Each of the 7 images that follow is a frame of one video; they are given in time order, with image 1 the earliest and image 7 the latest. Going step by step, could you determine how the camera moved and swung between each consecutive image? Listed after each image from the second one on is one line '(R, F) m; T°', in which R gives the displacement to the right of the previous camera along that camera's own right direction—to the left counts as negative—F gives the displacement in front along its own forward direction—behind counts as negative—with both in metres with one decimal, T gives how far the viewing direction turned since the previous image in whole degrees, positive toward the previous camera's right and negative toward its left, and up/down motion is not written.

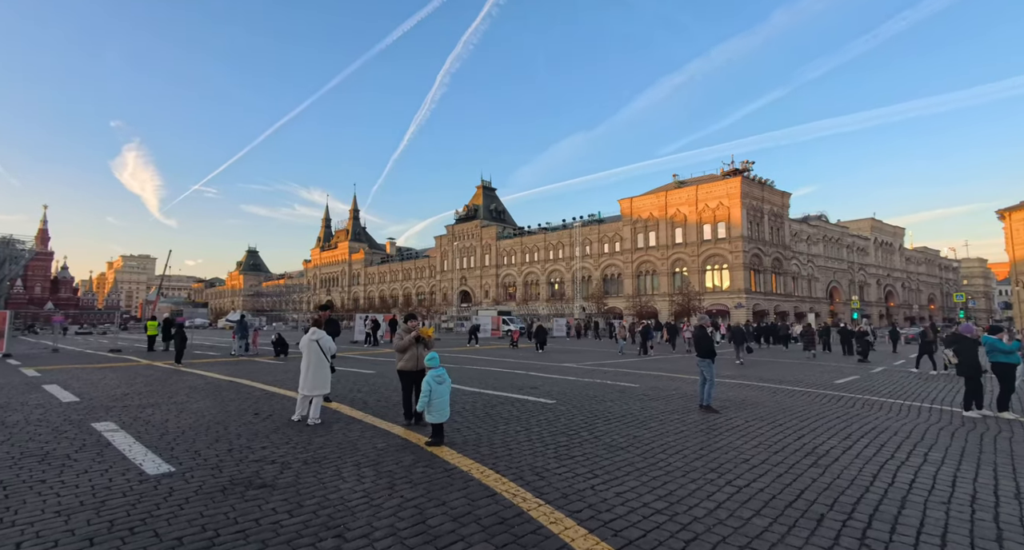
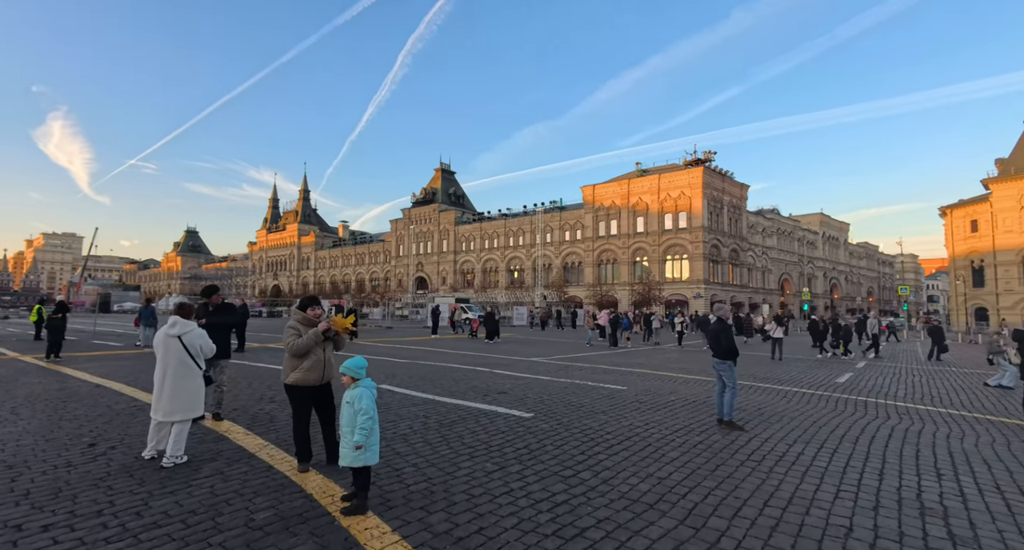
(-0.1, +2.5) m; +5°
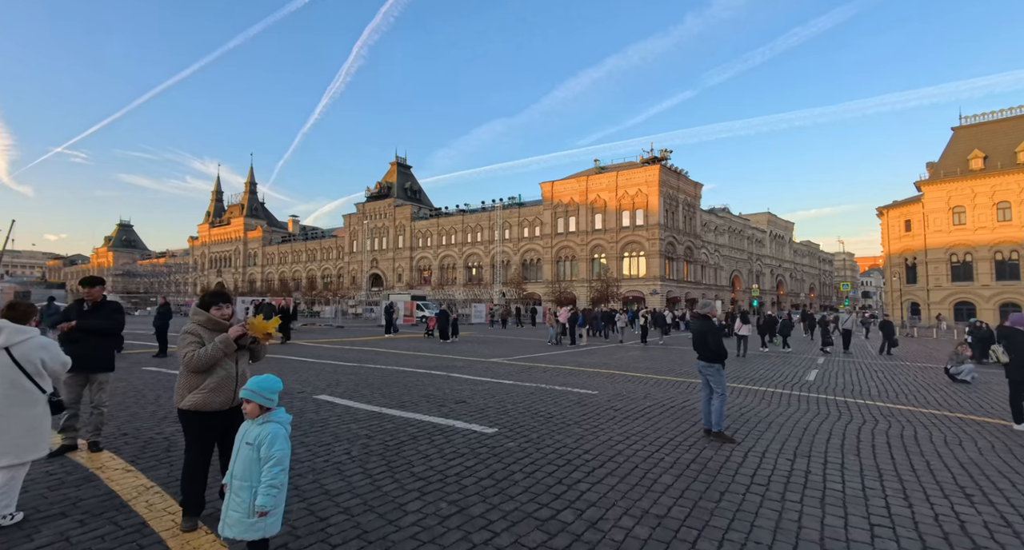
(0.0, +1.1) m; +5°
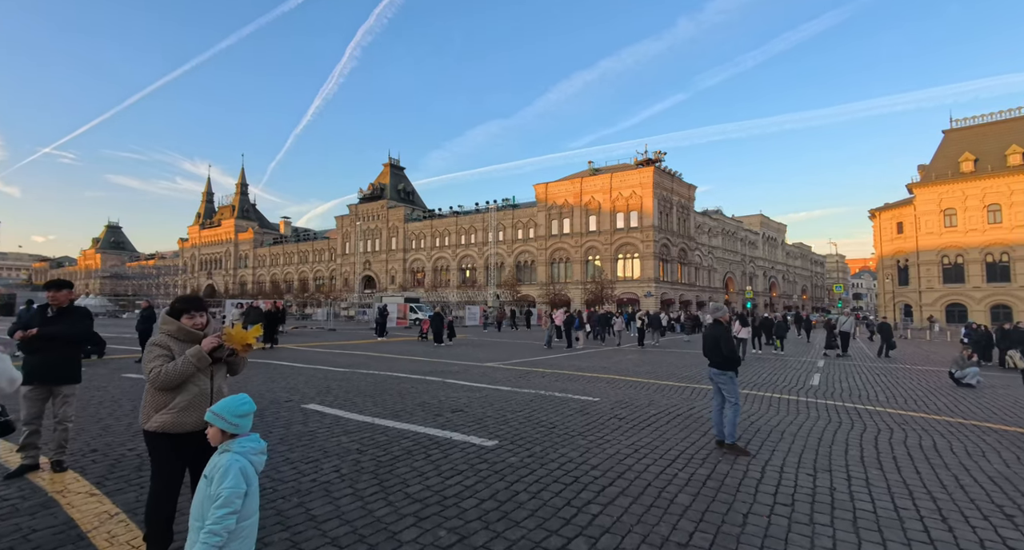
(-0.1, +0.4) m; +1°
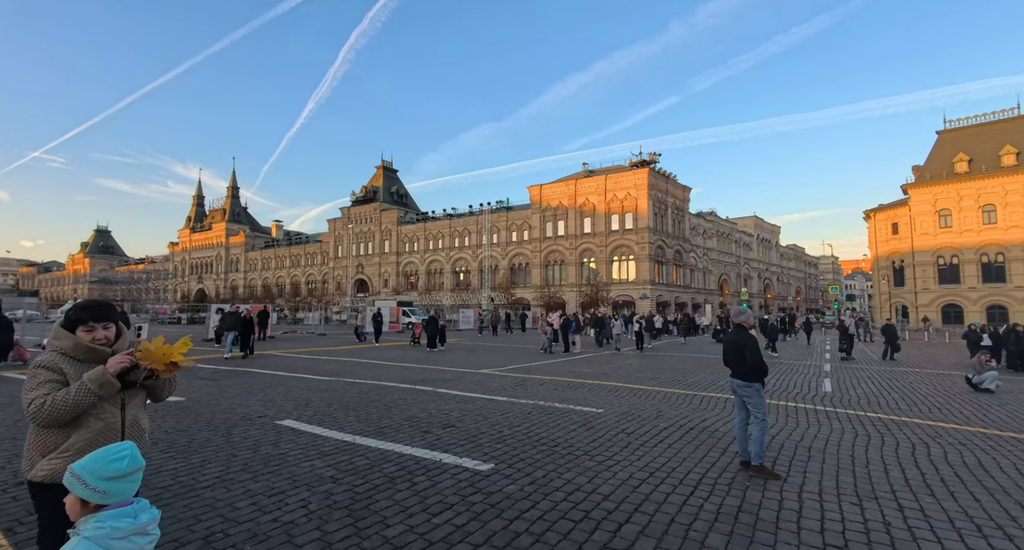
(0.0, +0.8) m; +1°
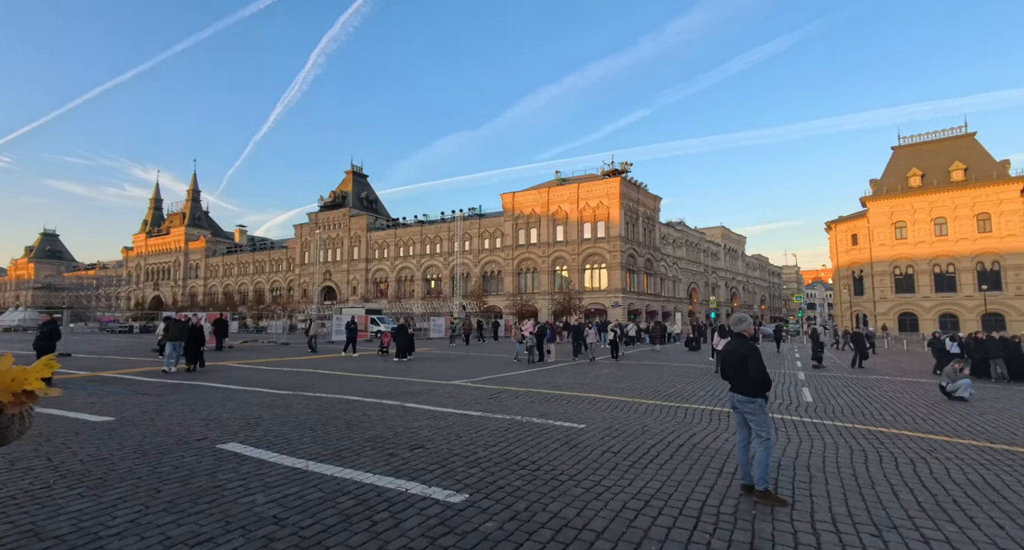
(-0.1, +0.7) m; +3°
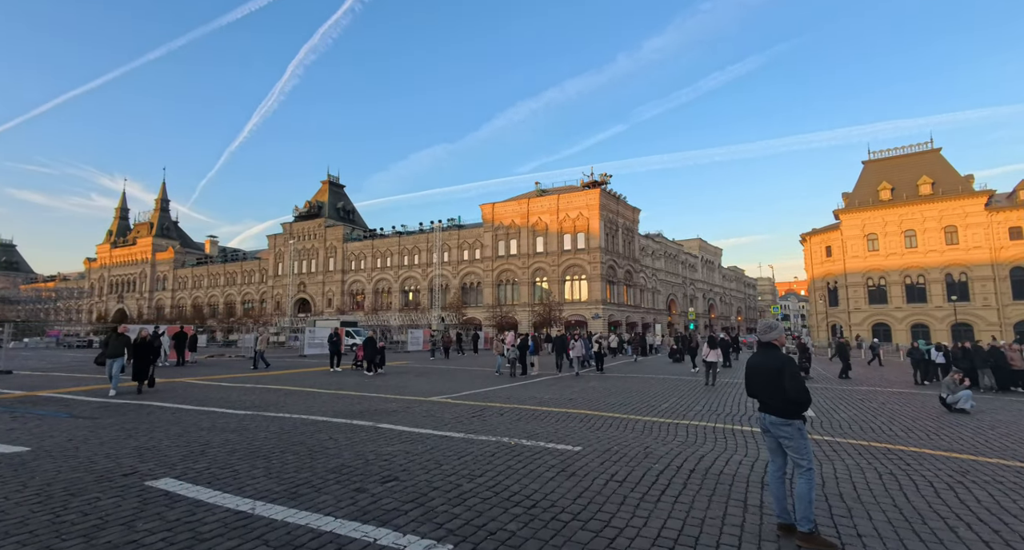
(-0.1, +0.9) m; +2°
